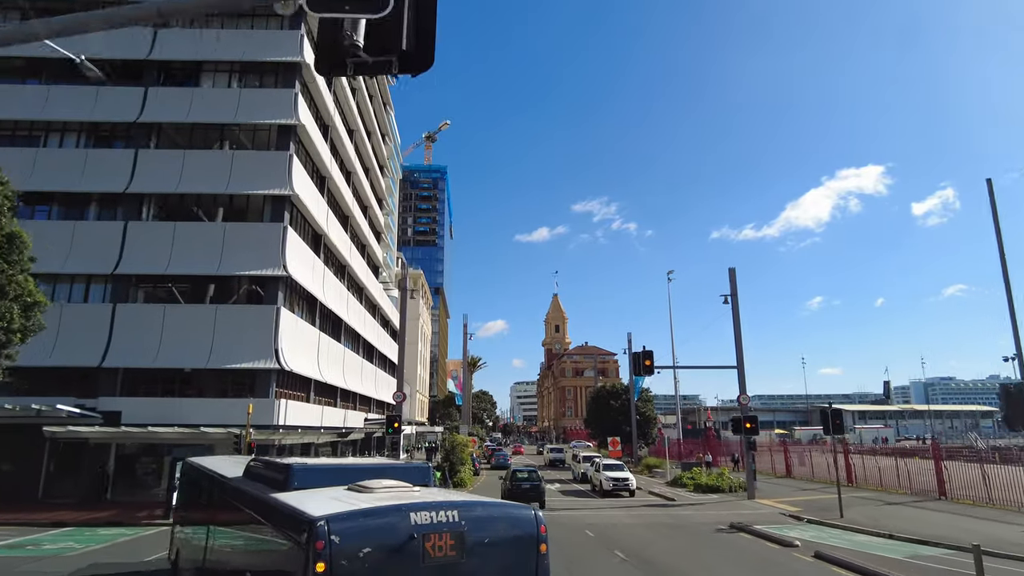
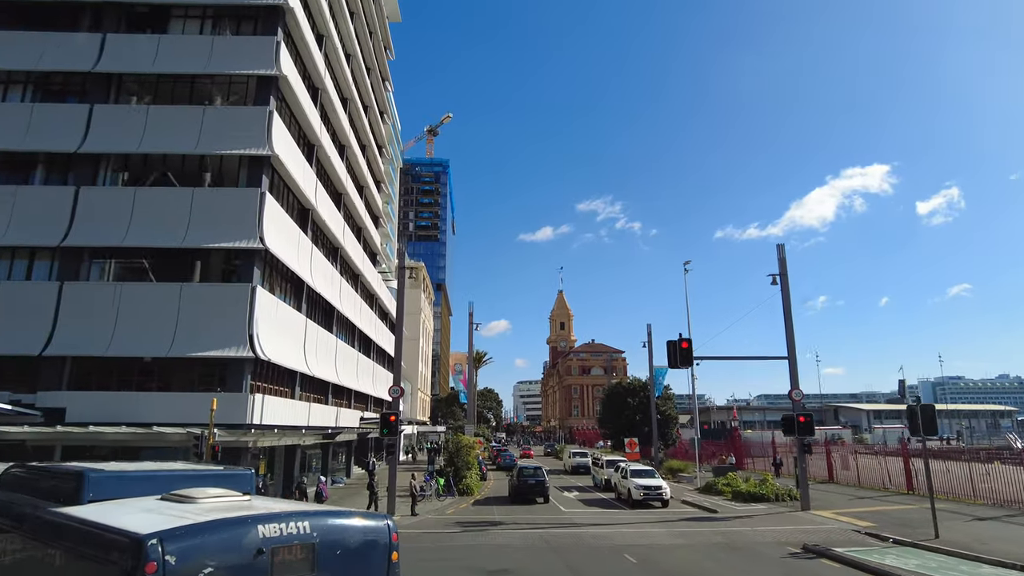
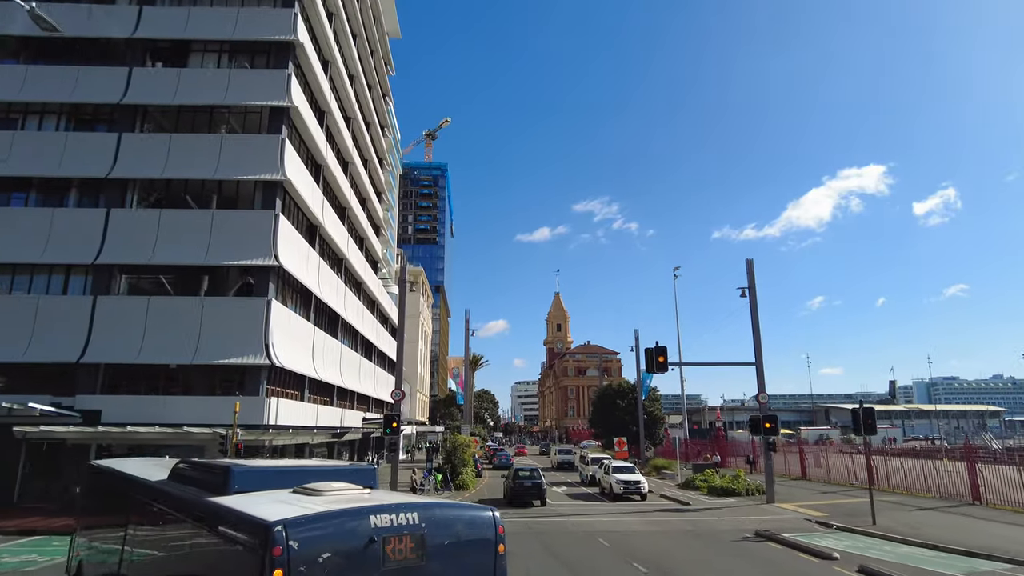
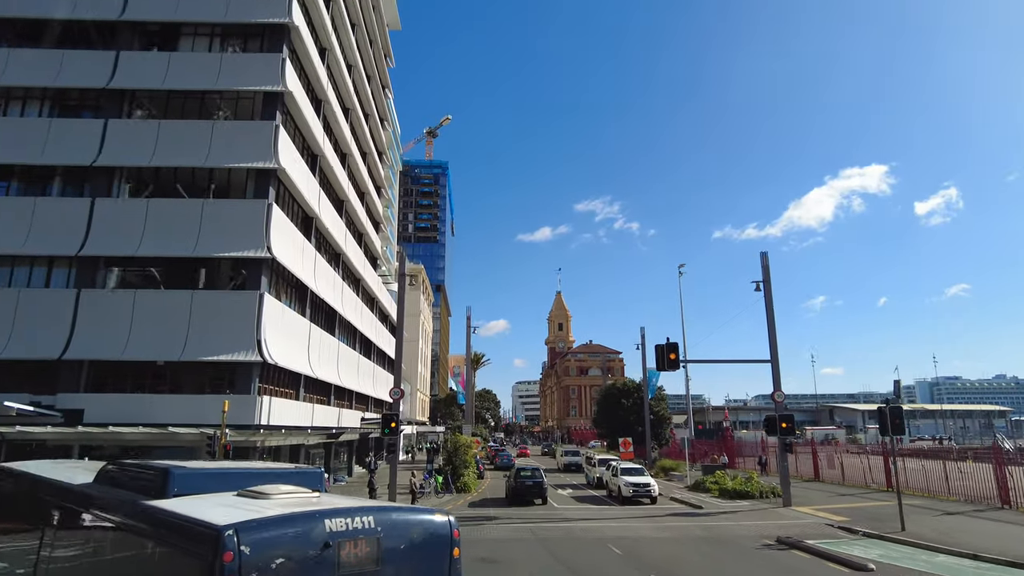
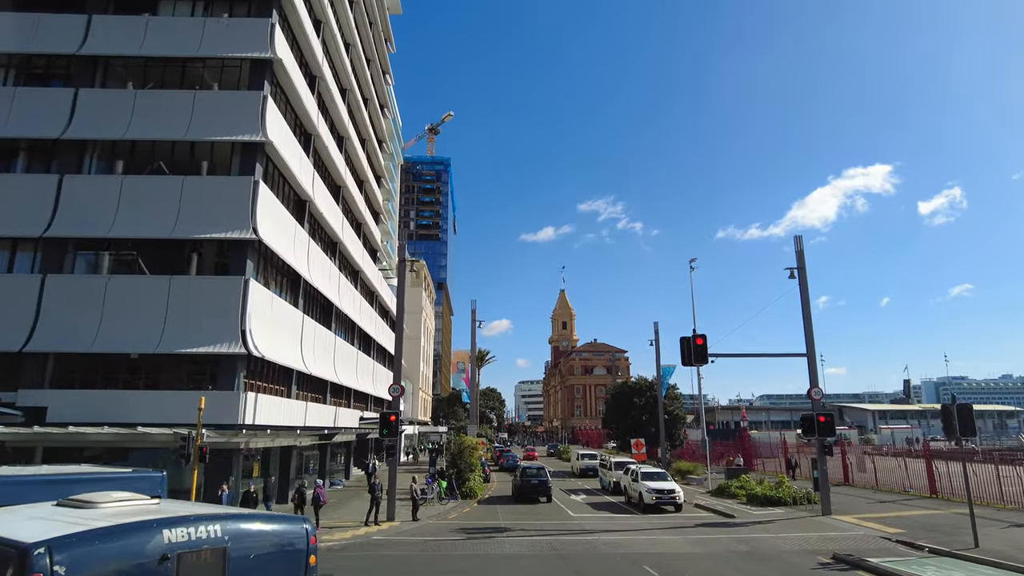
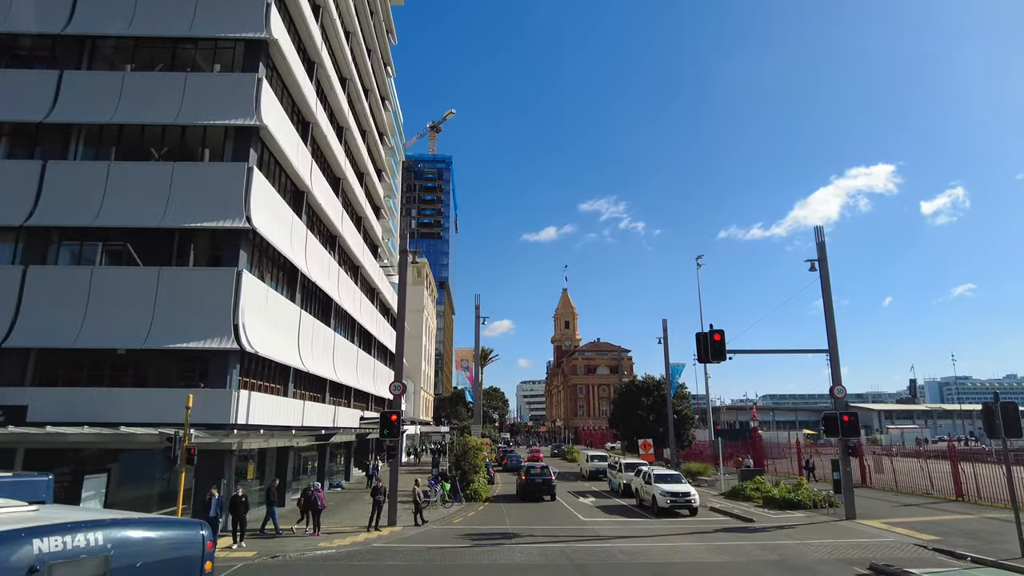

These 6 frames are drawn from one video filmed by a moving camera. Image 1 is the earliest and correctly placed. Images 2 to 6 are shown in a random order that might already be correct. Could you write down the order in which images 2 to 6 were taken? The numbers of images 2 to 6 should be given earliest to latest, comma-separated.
3, 4, 2, 5, 6
